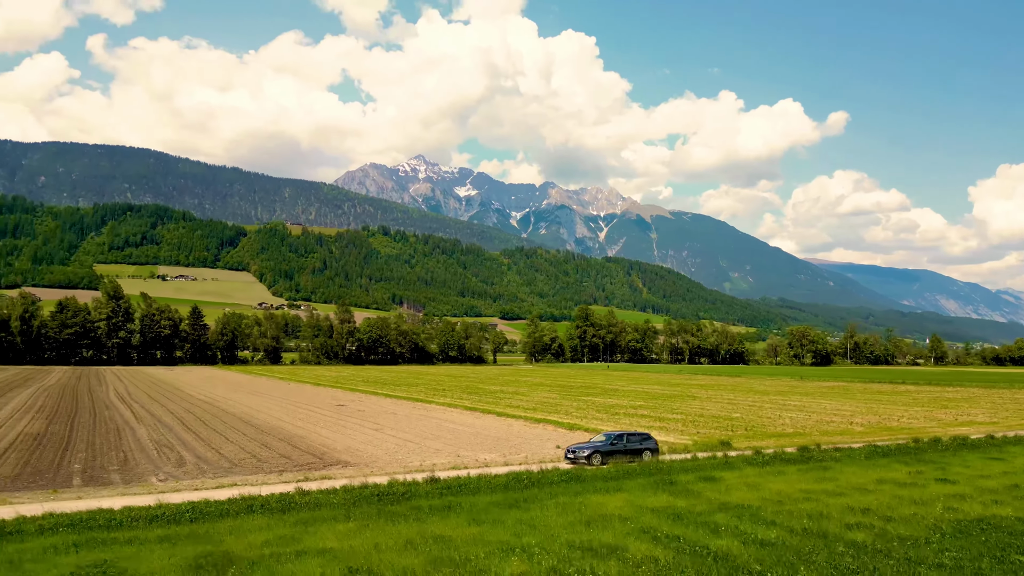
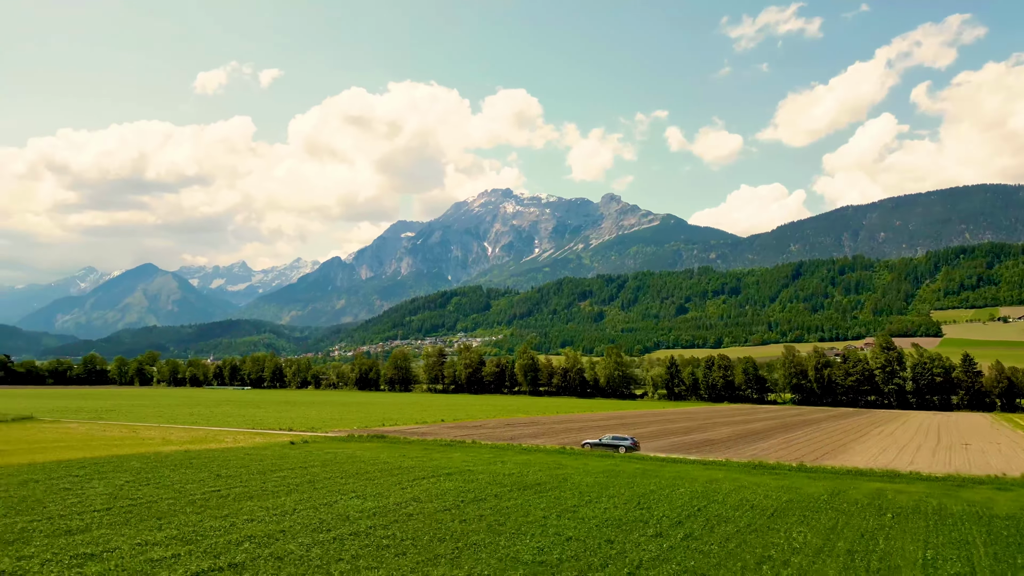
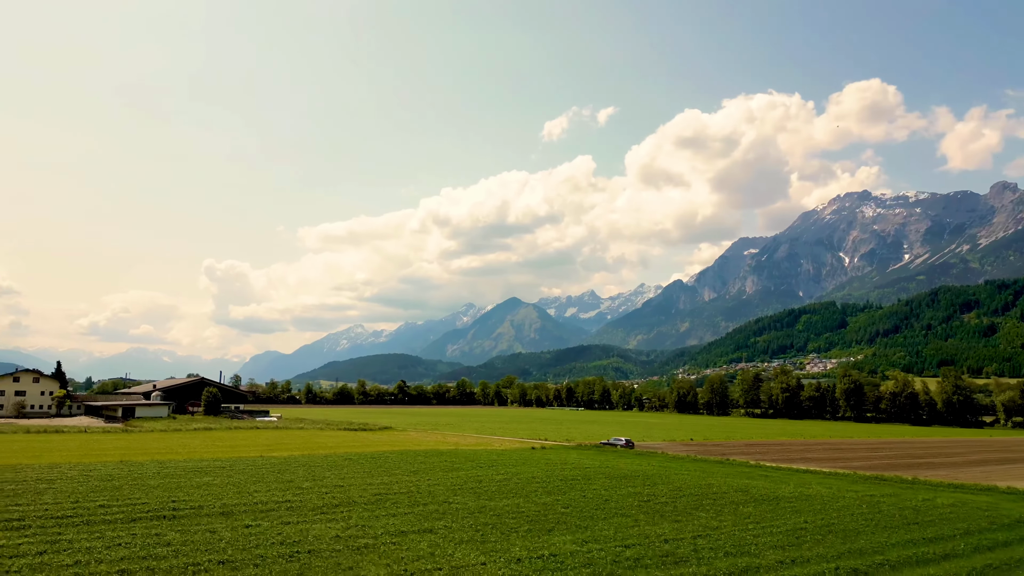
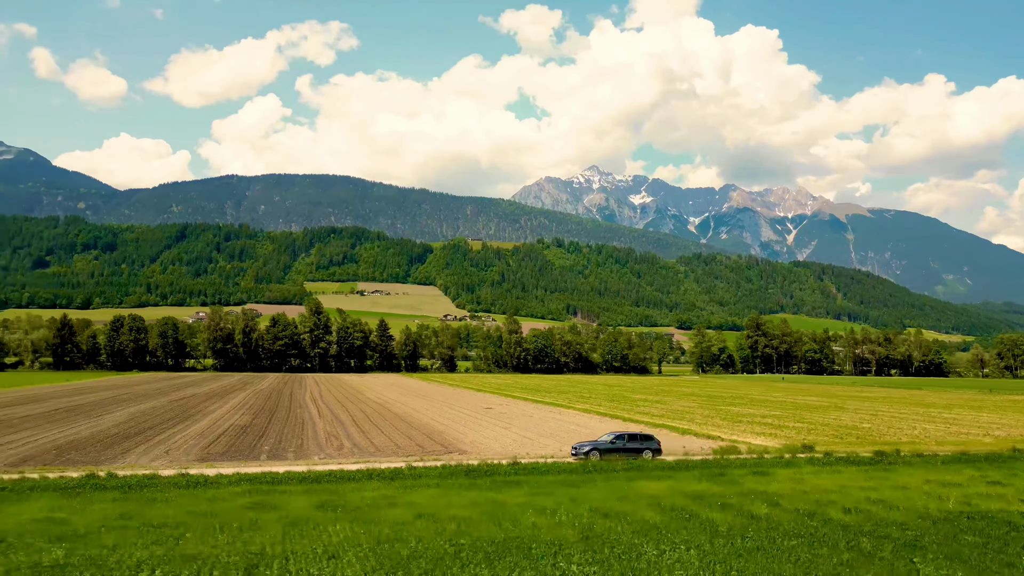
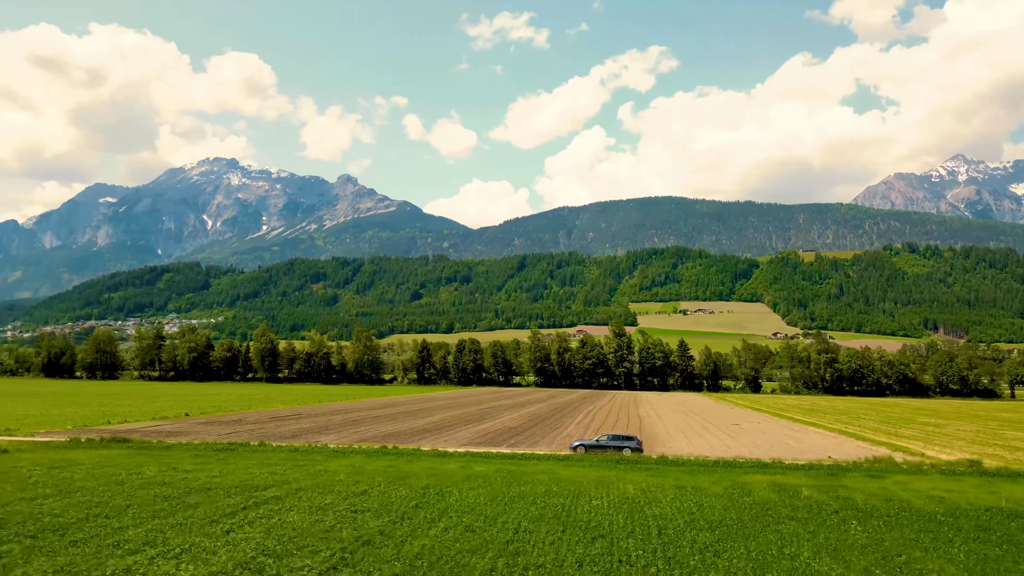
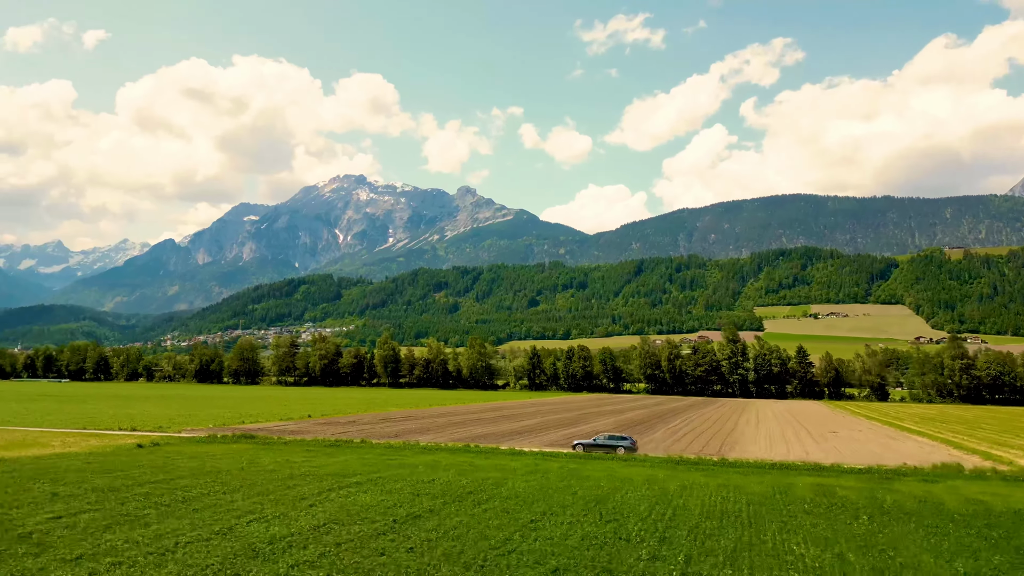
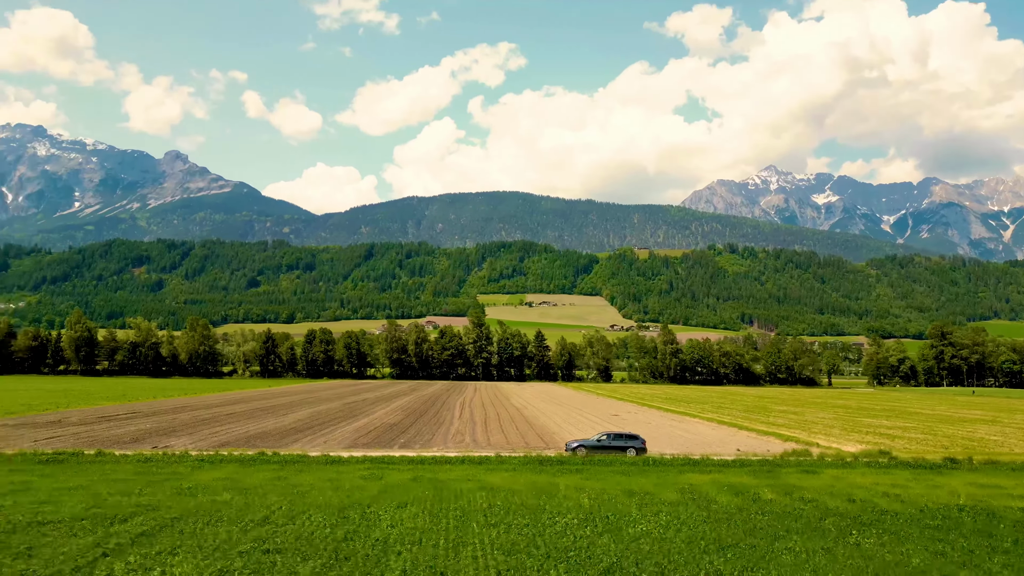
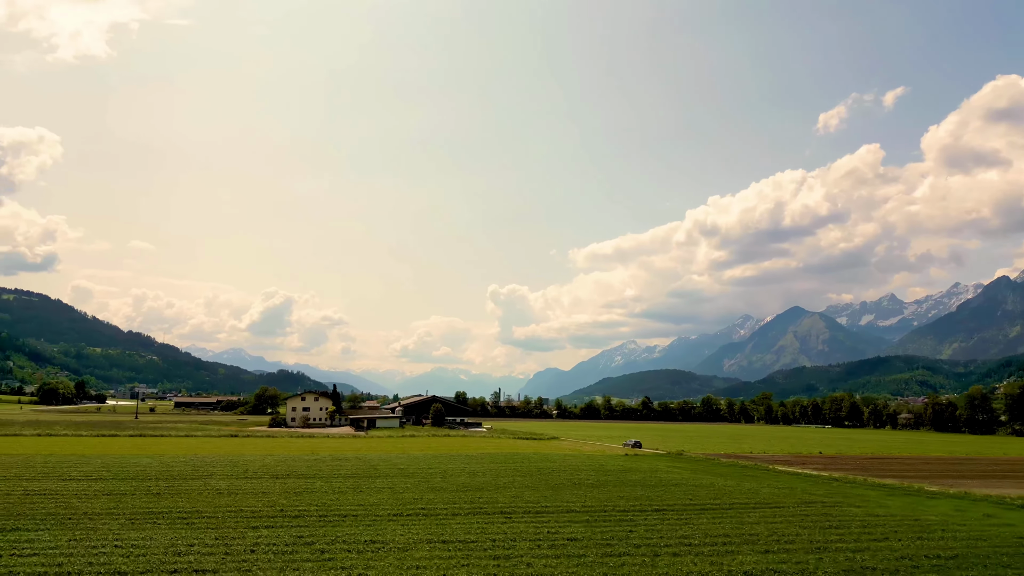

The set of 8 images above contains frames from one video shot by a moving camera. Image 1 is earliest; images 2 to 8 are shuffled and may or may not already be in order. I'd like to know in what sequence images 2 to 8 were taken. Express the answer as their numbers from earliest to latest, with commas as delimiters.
4, 7, 5, 6, 2, 3, 8
